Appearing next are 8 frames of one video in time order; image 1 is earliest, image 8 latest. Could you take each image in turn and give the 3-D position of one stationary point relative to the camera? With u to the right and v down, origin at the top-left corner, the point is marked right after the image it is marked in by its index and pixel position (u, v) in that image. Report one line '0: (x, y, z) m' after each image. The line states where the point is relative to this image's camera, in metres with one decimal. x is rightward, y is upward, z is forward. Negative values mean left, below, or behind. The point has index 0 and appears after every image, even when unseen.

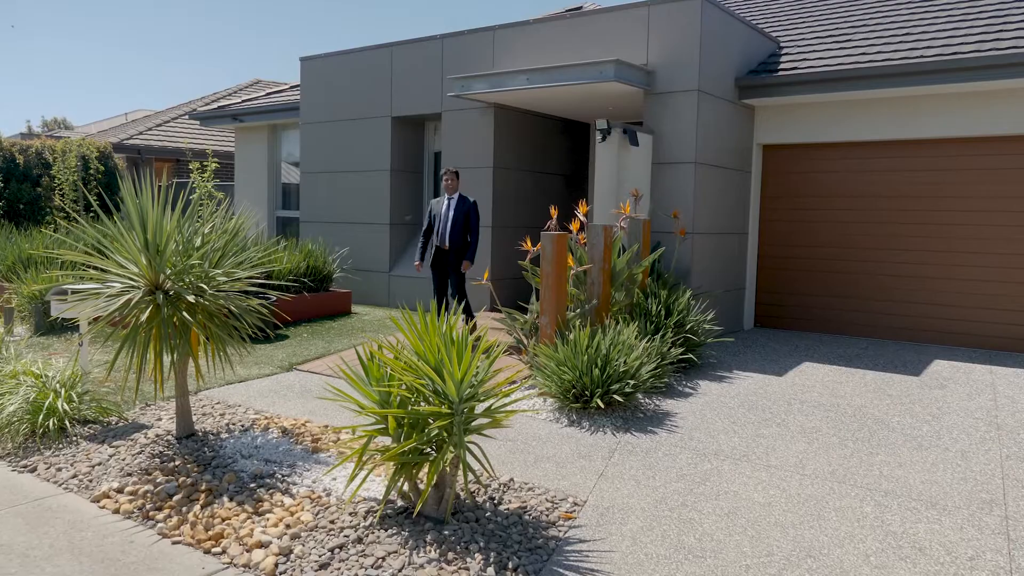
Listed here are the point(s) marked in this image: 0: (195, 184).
0: (-3.9, +1.3, +10.3) m
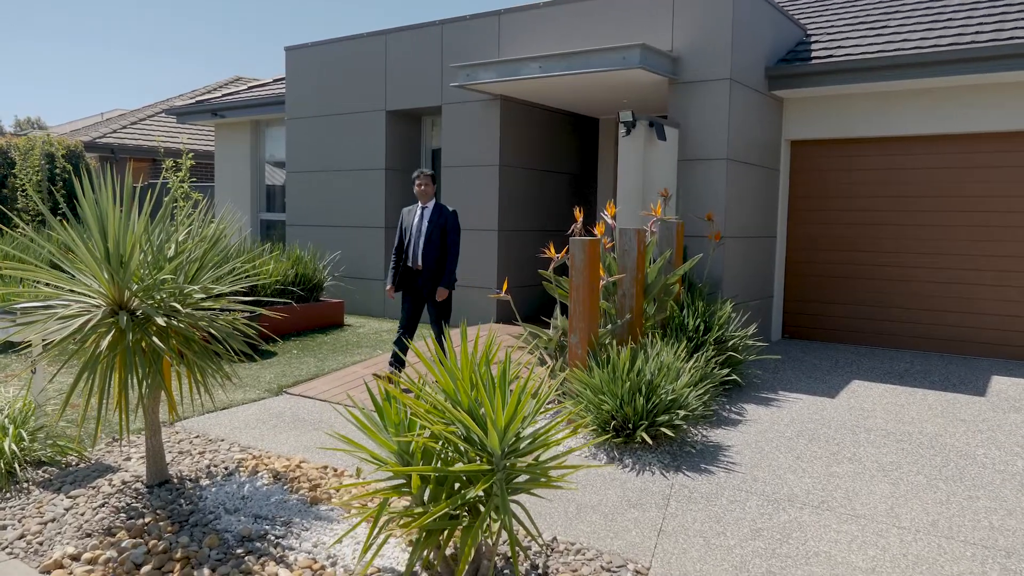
0: (-3.8, +1.2, +9.4) m
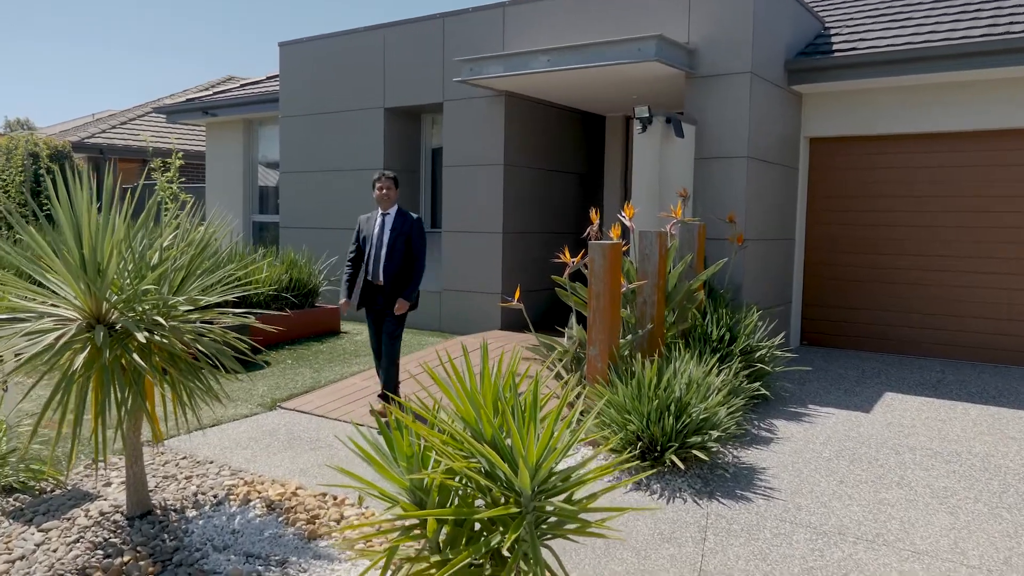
0: (-3.8, +1.1, +8.9) m
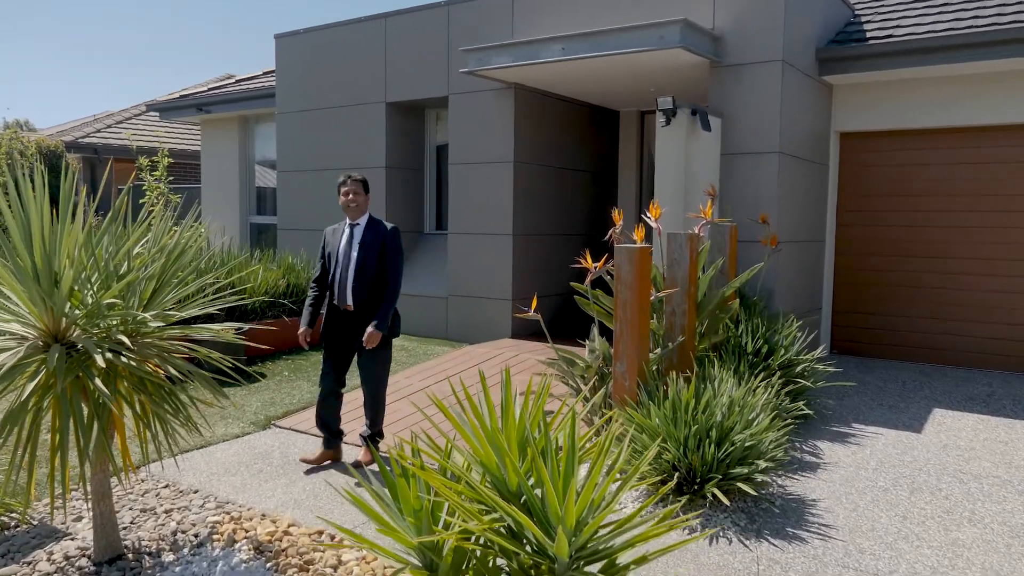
0: (-3.7, +1.0, +8.4) m
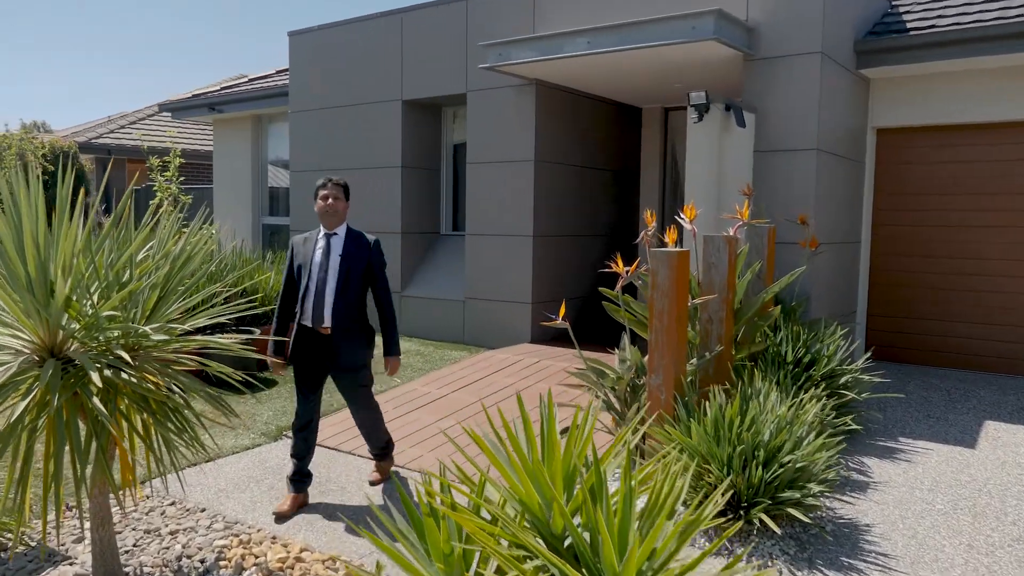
0: (-3.5, +1.0, +8.2) m
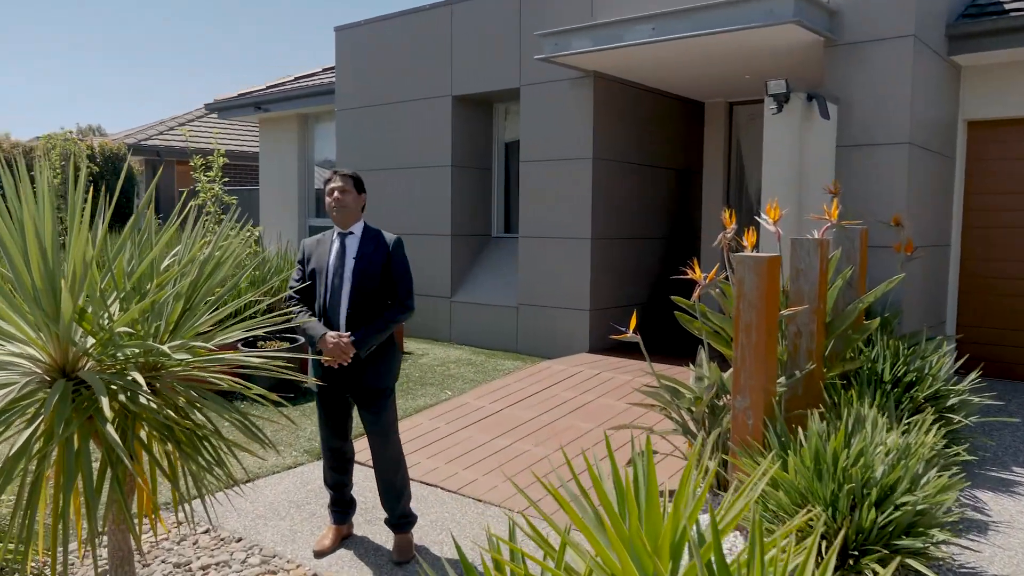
0: (-3.0, +1.0, +7.9) m
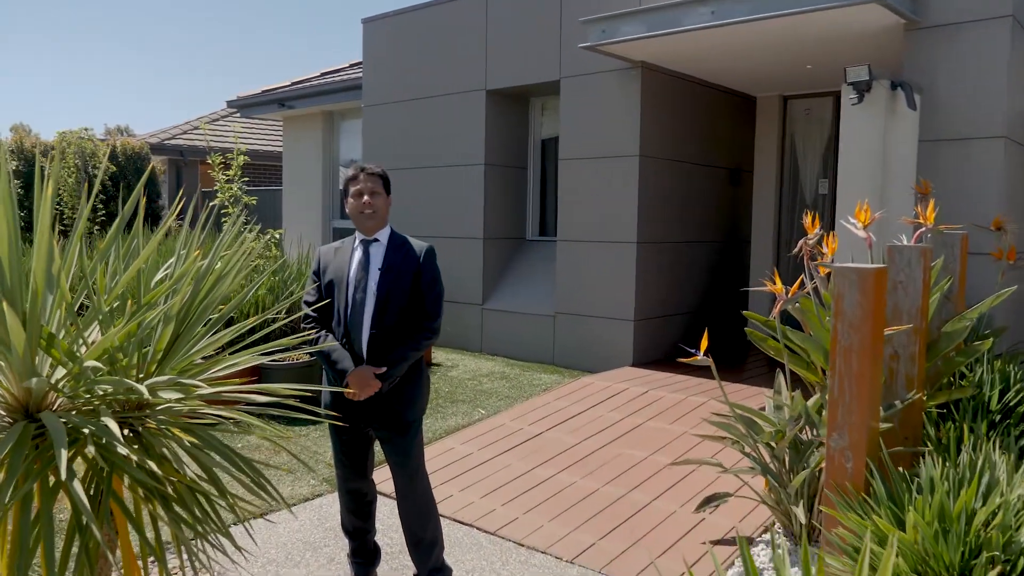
0: (-2.6, +0.9, +7.4) m
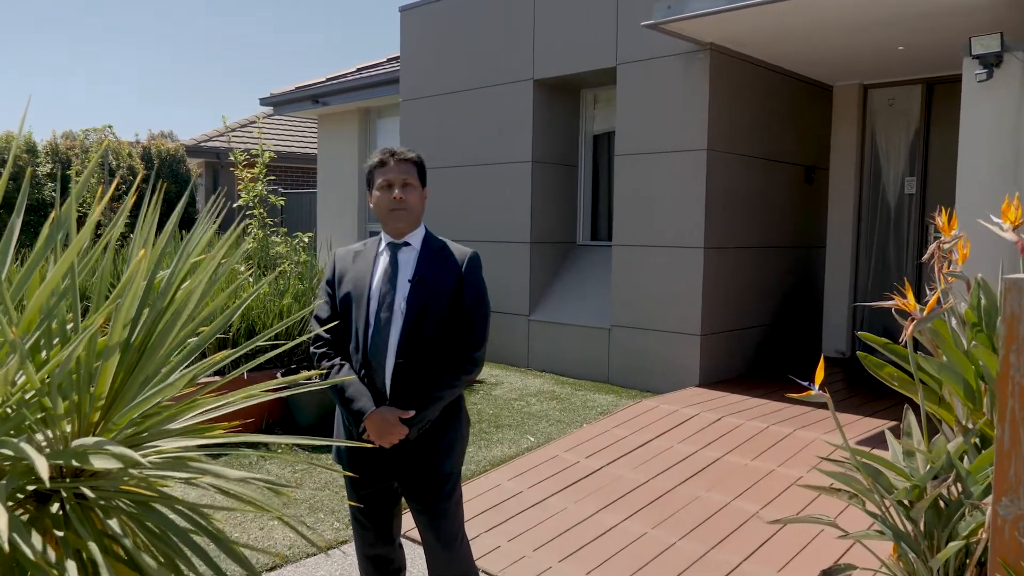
0: (-2.2, +0.8, +6.8) m
